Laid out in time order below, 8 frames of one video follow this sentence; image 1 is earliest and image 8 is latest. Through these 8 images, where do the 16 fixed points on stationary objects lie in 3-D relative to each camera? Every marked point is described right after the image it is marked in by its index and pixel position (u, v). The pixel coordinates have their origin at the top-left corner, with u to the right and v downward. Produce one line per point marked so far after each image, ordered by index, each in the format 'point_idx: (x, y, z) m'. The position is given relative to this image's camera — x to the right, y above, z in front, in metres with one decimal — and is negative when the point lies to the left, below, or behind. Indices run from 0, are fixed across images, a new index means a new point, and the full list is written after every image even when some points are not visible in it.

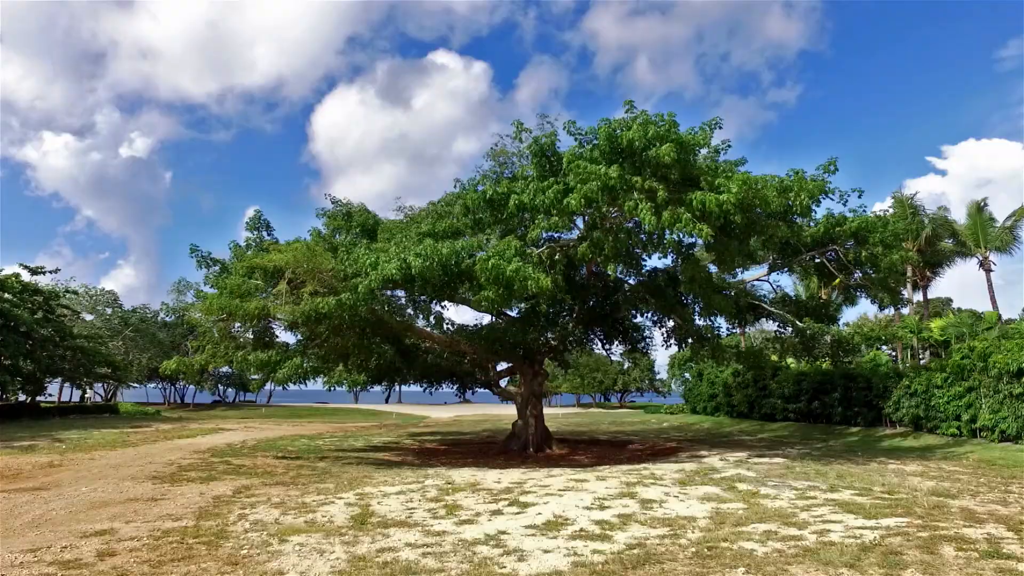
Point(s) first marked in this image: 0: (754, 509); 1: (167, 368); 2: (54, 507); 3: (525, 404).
0: (+2.8, -2.6, +8.4) m
1: (-6.7, -1.6, +13.7) m
2: (-5.7, -2.7, +8.8) m
3: (+0.4, -2.9, +17.5) m
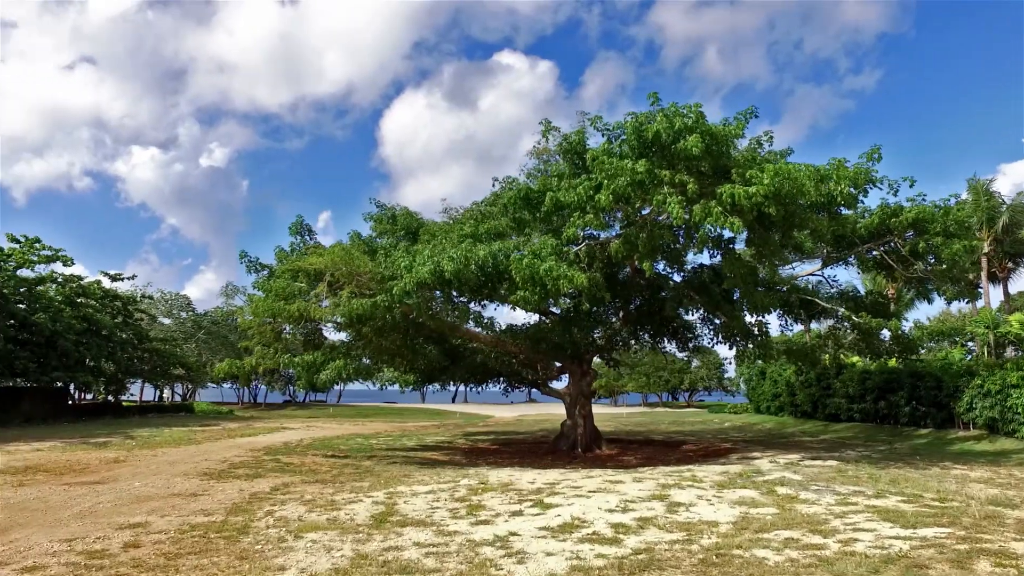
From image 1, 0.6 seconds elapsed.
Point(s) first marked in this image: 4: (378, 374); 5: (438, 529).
0: (+3.1, -2.6, +8.0) m
1: (-5.9, -1.6, +14.3) m
2: (-5.4, -2.8, +9.3) m
3: (+1.5, -2.8, +17.4) m
4: (-3.2, -2.1, +16.4) m
5: (-0.8, -2.5, +7.4) m
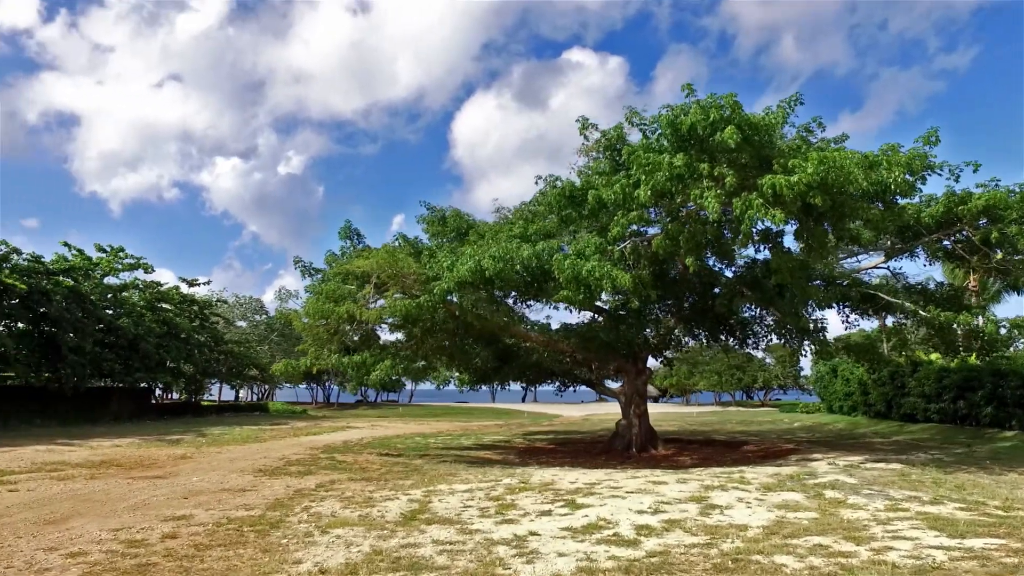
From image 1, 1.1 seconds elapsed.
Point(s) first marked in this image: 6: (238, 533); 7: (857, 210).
0: (+3.4, -2.5, +7.7) m
1: (-4.9, -1.7, +14.8) m
2: (-4.9, -2.8, +9.8) m
3: (+2.8, -2.8, +17.1) m
4: (-2.0, -2.1, +16.7) m
5: (-0.6, -2.5, +7.4) m
6: (-2.8, -2.5, +7.3) m
7: (+5.1, +1.2, +10.5) m
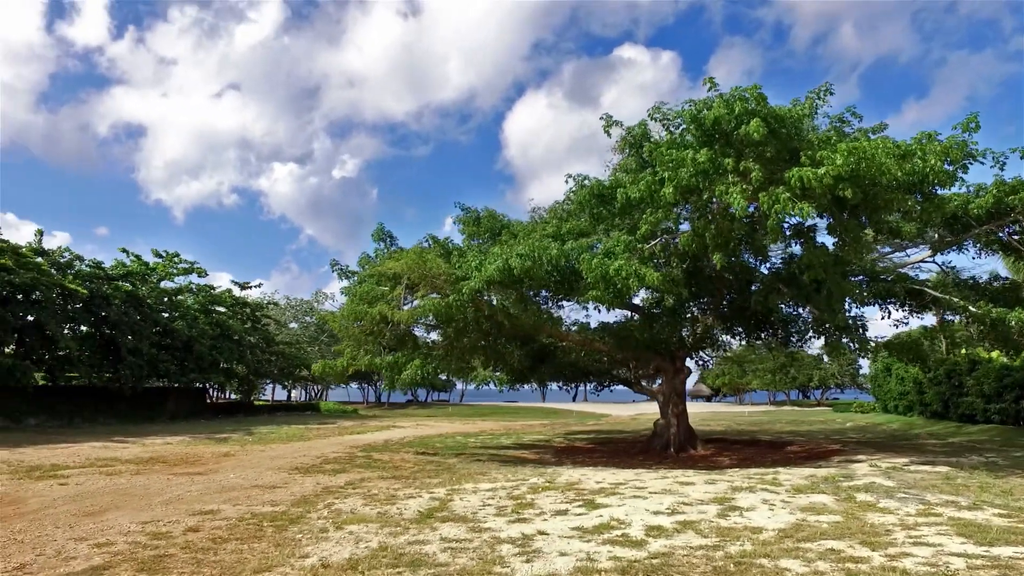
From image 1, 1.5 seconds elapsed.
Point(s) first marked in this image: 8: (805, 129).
0: (+3.5, -2.5, +7.4) m
1: (-4.2, -1.8, +15.2) m
2: (-4.6, -2.9, +10.2) m
3: (+3.7, -2.7, +16.9) m
4: (-1.1, -2.1, +16.8) m
5: (-0.4, -2.5, +7.5) m
6: (-2.7, -2.5, +7.5) m
7: (+5.4, +1.2, +10.1) m
8: (+4.4, +2.4, +10.7) m
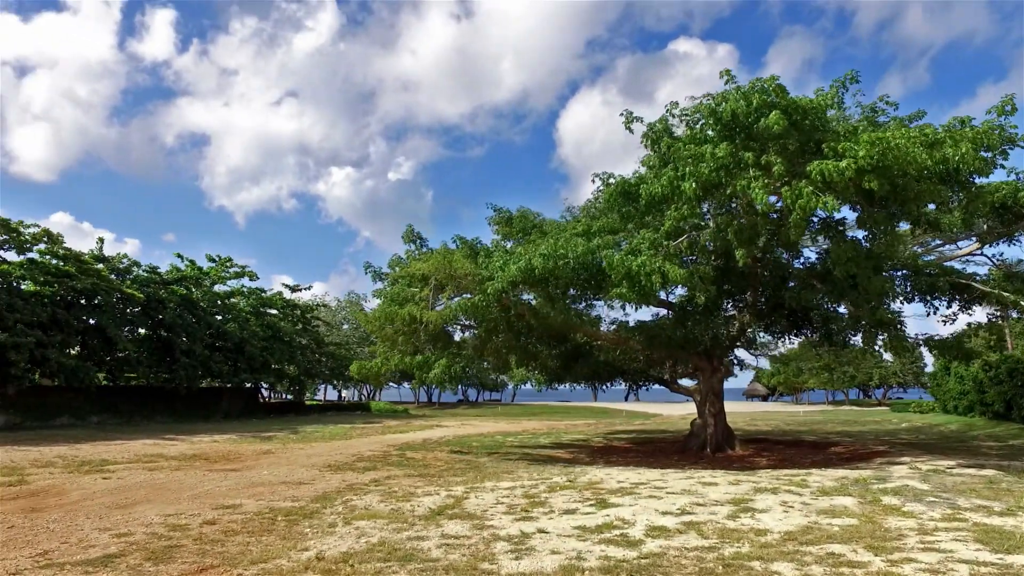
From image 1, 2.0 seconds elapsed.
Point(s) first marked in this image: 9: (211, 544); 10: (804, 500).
0: (+3.5, -2.4, +7.2) m
1: (-3.5, -1.8, +15.5) m
2: (-4.3, -2.9, +10.6) m
3: (+4.5, -2.7, +16.6) m
4: (-0.3, -2.1, +16.9) m
5: (-0.4, -2.5, +7.5) m
6: (-2.6, -2.6, +7.8) m
7: (+5.6, +1.3, +9.7) m
8: (+4.6, +2.4, +10.3) m
9: (-2.8, -2.4, +6.7) m
10: (+3.7, -2.7, +9.0) m
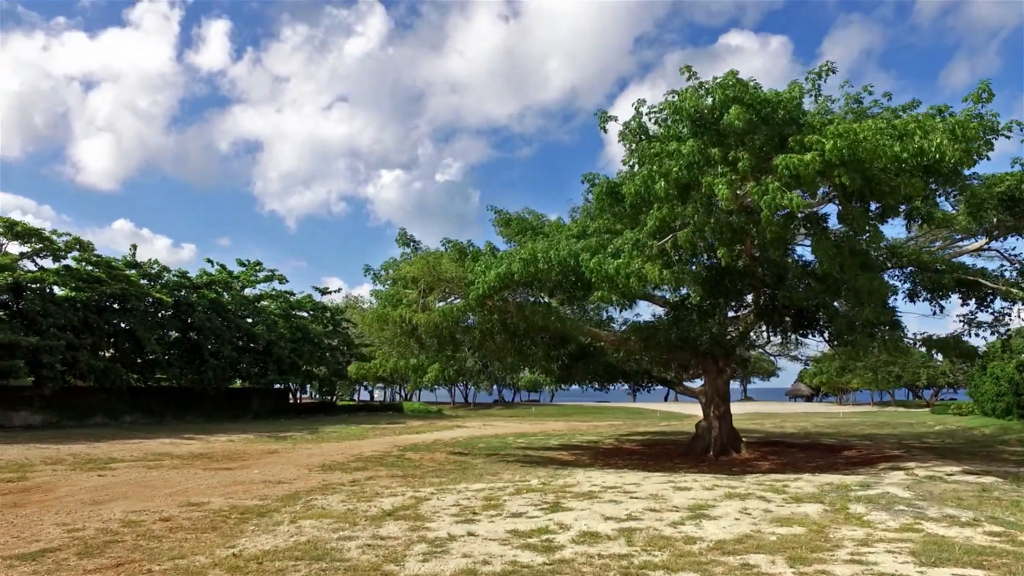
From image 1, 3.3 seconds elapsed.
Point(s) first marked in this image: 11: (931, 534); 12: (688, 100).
0: (+2.9, -2.4, +6.9) m
1: (-3.6, -1.8, +15.8) m
2: (-4.7, -3.0, +10.9) m
3: (+4.5, -2.7, +16.3) m
4: (-0.3, -2.1, +16.9) m
5: (-1.0, -2.5, +7.6) m
6: (-3.2, -2.6, +8.0) m
7: (+5.1, +1.3, +9.3) m
8: (+4.2, +2.5, +10.0) m
9: (-3.5, -2.5, +6.9) m
10: (+3.2, -2.7, +8.7) m
11: (+4.1, -2.4, +6.9) m
12: (+2.5, +2.7, +10.1) m
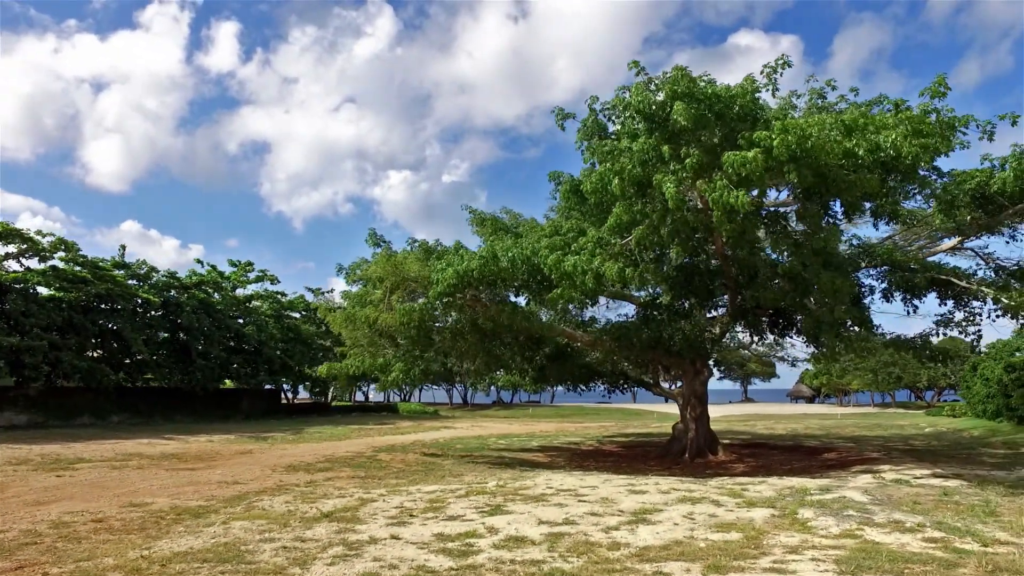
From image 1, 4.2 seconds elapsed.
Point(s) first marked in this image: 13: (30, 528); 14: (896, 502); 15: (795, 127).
0: (+2.1, -2.4, +6.8) m
1: (-4.2, -1.8, +15.7) m
2: (-5.4, -3.0, +10.8) m
3: (+3.9, -2.7, +16.1) m
4: (-0.9, -2.1, +16.8) m
5: (-1.7, -2.5, +7.4) m
6: (-3.9, -2.6, +7.9) m
7: (+4.4, +1.3, +9.1) m
8: (+3.5, +2.5, +9.8) m
9: (-4.2, -2.5, +6.8) m
10: (+2.5, -2.7, +8.5) m
11: (+3.4, -2.4, +6.7) m
12: (+1.8, +2.7, +9.9) m
13: (-5.0, -2.5, +7.4) m
14: (+5.0, -2.7, +9.1) m
15: (+3.4, +1.9, +8.5) m
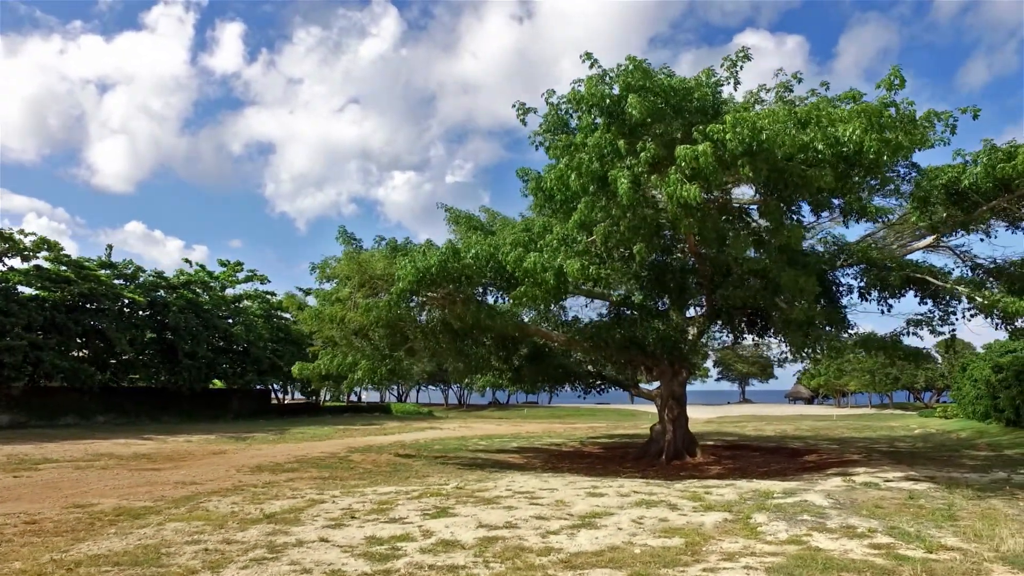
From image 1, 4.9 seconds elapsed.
0: (+1.5, -2.4, +6.5) m
1: (-4.7, -1.8, +15.5) m
2: (-6.0, -3.0, +10.7) m
3: (+3.4, -2.6, +15.8) m
4: (-1.4, -2.1, +16.6) m
5: (-2.4, -2.5, +7.3) m
6: (-4.6, -2.6, +7.7) m
7: (+3.8, +1.3, +8.9) m
8: (+2.9, +2.5, +9.6) m
9: (-4.9, -2.4, +6.7) m
10: (+1.9, -2.6, +8.3) m
11: (+2.8, -2.4, +6.5) m
12: (+1.2, +2.7, +9.7) m
13: (-5.6, -2.5, +7.2) m
14: (+4.3, -2.7, +8.8) m
15: (+2.8, +1.9, +8.3) m
